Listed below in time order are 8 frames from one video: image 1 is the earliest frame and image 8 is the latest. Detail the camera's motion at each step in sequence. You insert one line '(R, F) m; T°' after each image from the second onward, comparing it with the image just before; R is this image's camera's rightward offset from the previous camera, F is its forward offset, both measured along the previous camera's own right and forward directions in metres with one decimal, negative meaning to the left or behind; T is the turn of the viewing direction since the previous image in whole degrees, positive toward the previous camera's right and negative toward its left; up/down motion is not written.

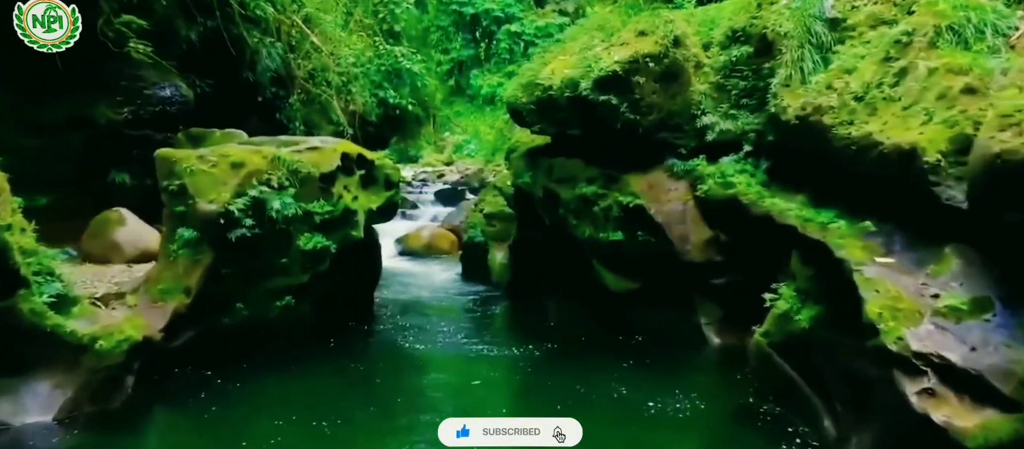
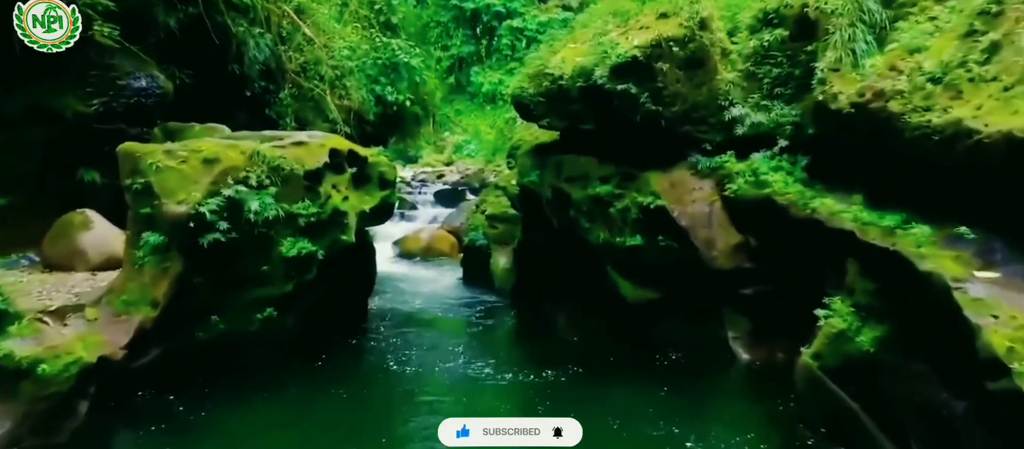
(-0.1, +0.7) m; 0°
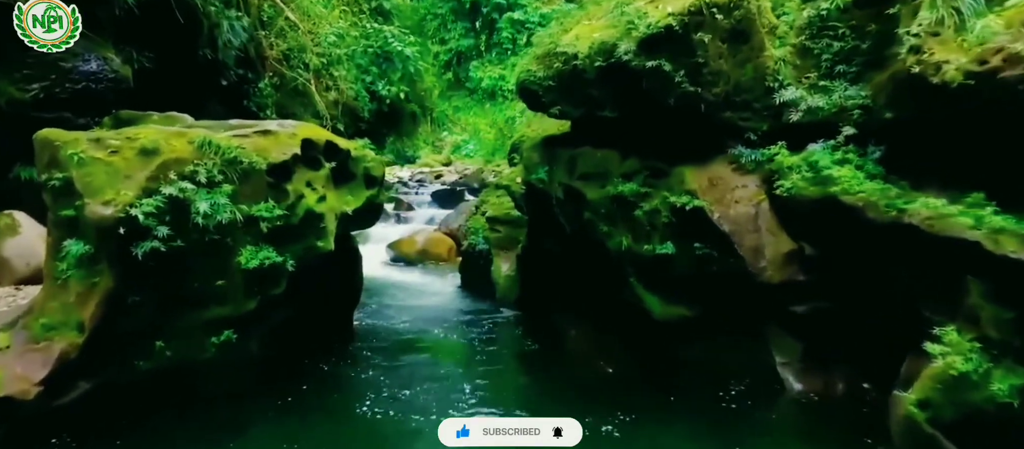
(-0.1, +1.0) m; 0°
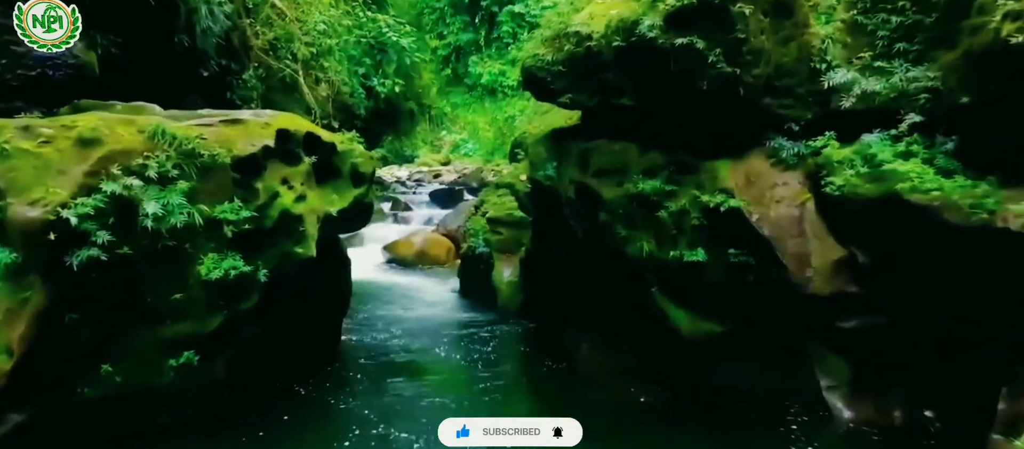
(-0.1, +0.7) m; 0°
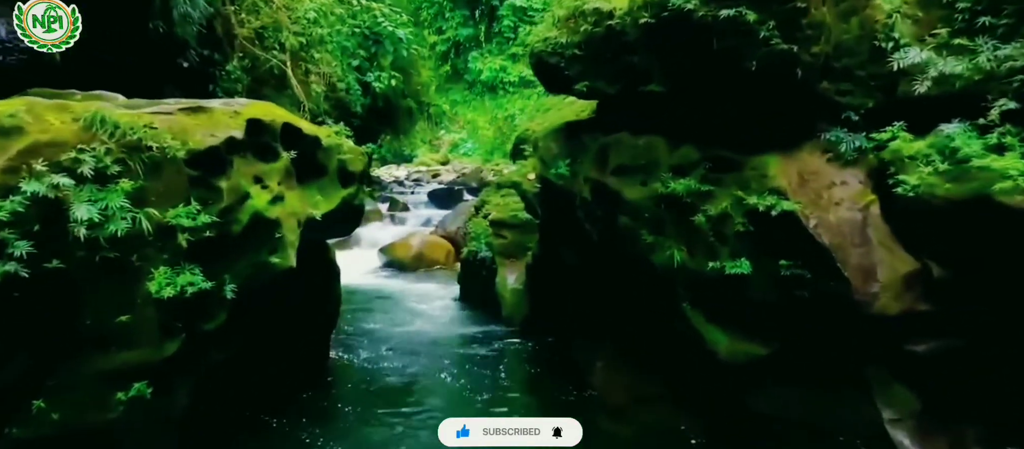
(-0.1, +0.7) m; 0°
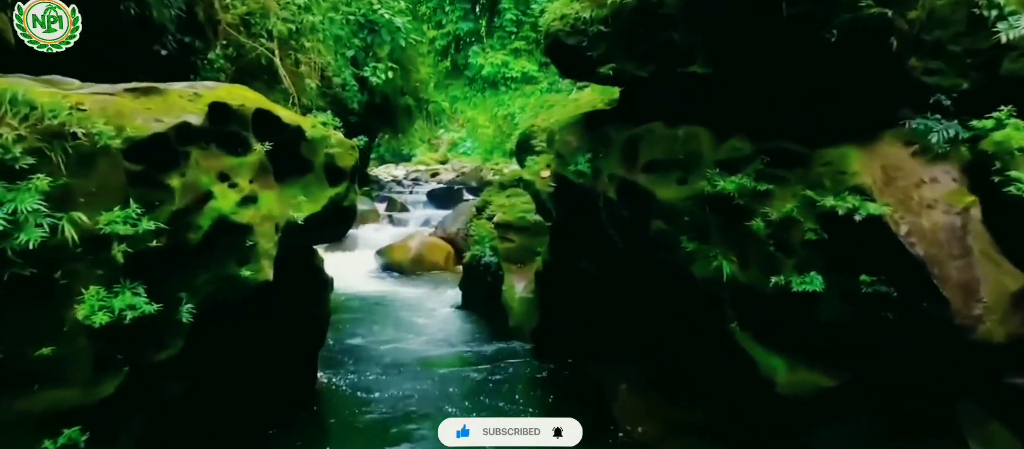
(-0.1, +0.7) m; 0°
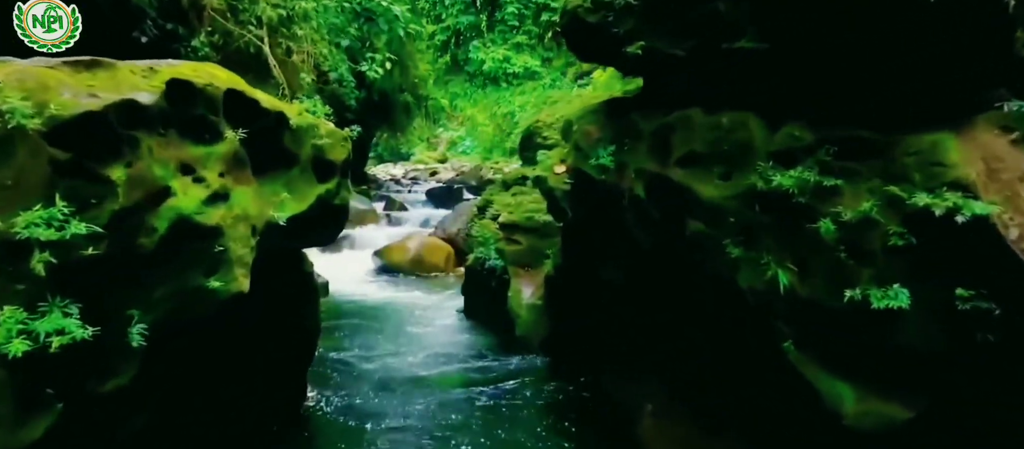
(-0.1, +0.6) m; 0°
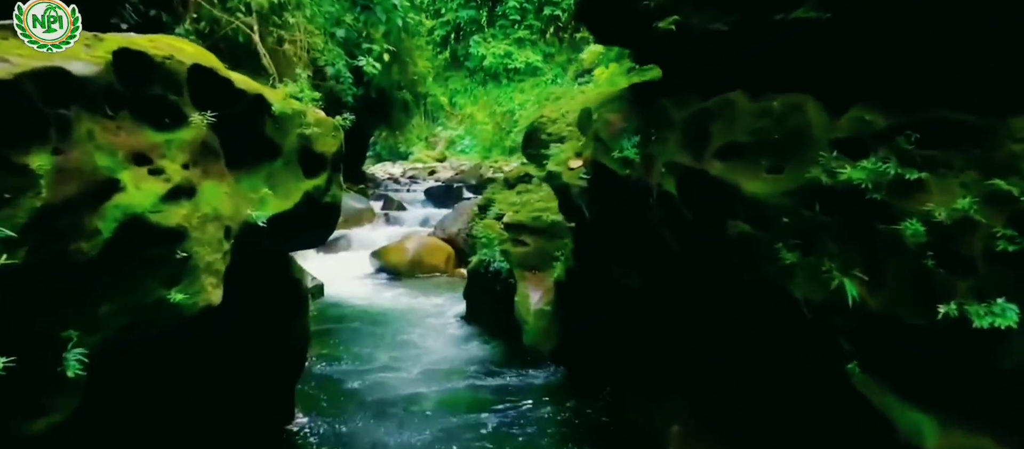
(-0.1, +0.5) m; 0°
